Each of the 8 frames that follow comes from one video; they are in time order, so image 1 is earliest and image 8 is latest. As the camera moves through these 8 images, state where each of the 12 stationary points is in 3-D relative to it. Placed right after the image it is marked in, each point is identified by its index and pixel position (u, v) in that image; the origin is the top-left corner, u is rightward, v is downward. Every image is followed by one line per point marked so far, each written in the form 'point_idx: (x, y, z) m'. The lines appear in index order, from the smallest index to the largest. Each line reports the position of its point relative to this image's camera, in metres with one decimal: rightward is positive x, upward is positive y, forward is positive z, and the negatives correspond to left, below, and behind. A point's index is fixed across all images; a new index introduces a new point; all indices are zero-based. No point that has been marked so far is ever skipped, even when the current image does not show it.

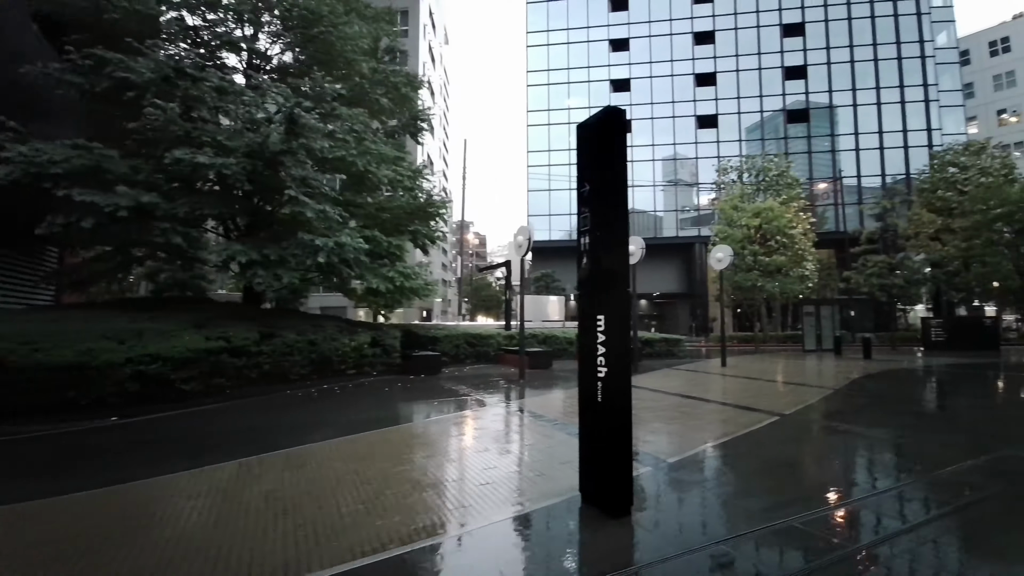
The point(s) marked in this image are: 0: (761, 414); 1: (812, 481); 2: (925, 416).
0: (+5.3, -2.7, +10.0) m
1: (+3.7, -2.6, +6.1) m
2: (+9.2, -2.9, +10.5) m
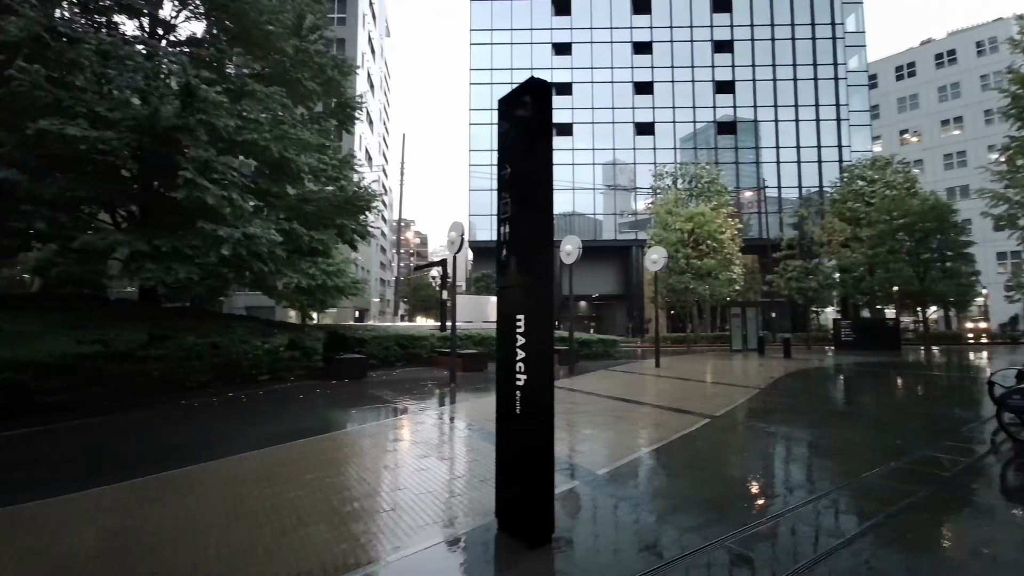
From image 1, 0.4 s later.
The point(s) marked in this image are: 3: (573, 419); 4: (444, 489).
0: (+3.8, -2.8, +10.1) m
1: (+2.8, -2.6, +6.0) m
2: (+7.7, -3.0, +11.1) m
3: (+1.3, -2.7, +9.7) m
4: (-0.8, -2.5, +5.8) m
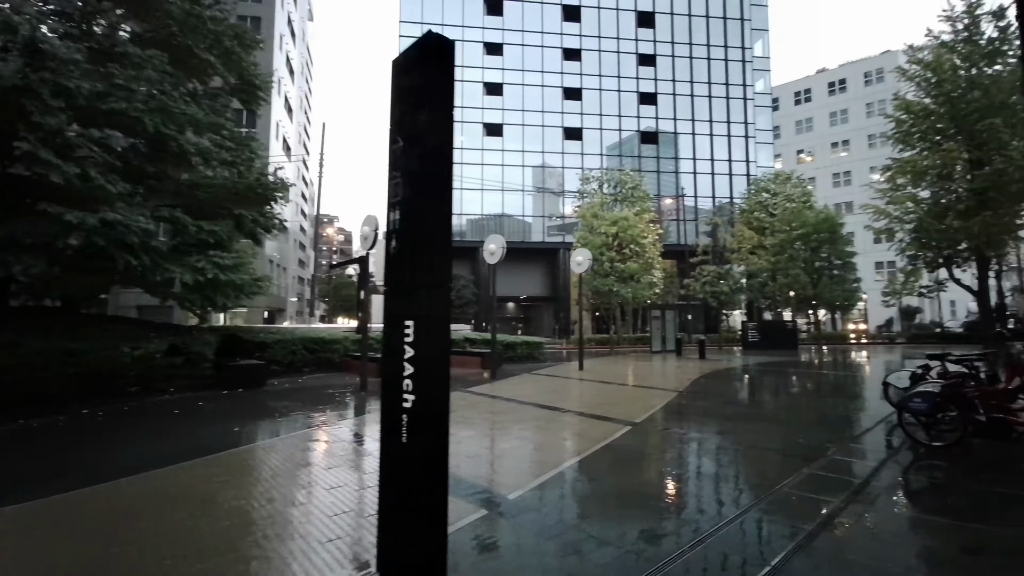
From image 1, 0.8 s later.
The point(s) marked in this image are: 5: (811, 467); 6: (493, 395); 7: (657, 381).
0: (+2.2, -2.8, +10.1) m
1: (+1.7, -2.6, +5.9) m
2: (+5.9, -3.1, +11.7) m
3: (-0.3, -2.7, +9.3) m
4: (-1.8, -2.5, +5.2) m
5: (+4.6, -2.7, +7.2) m
6: (-0.5, -2.7, +12.0) m
7: (+4.8, -3.1, +15.5) m
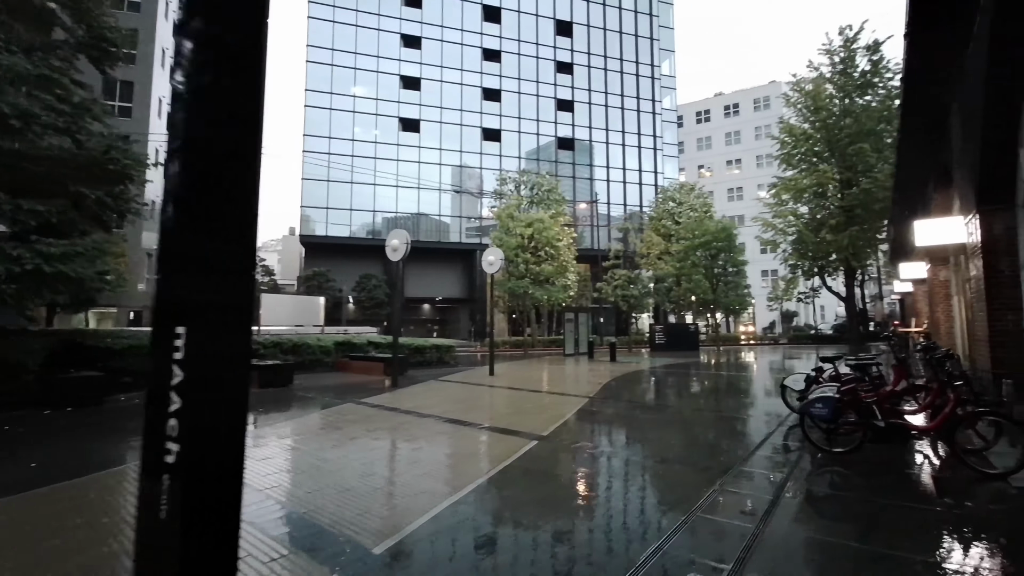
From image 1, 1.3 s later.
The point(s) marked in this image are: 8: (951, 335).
0: (+0.2, -2.9, +9.7) m
1: (+0.5, -2.6, +5.5) m
2: (+3.6, -3.2, +11.9) m
3: (-2.0, -2.7, +8.5) m
4: (-2.8, -2.5, +4.2) m
5: (+3.1, -2.7, +7.3) m
6: (-2.7, -2.7, +11.1) m
7: (+1.9, -3.1, +15.4) m
8: (+10.7, -1.1, +11.4) m
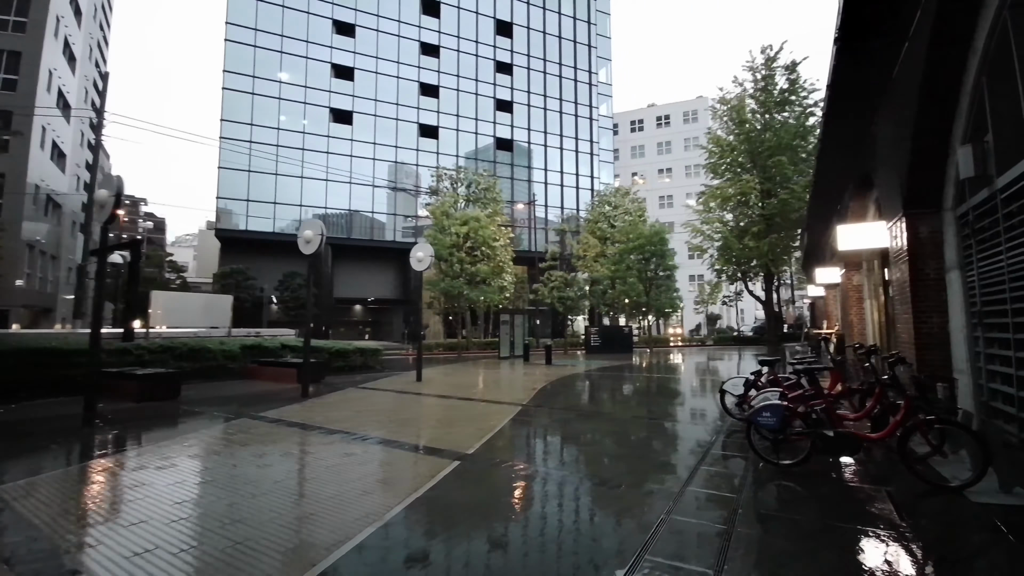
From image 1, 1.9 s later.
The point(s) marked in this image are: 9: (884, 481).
0: (-1.1, -2.8, +9.0) m
1: (-0.3, -2.6, +4.8) m
2: (+2.0, -3.2, +11.6) m
3: (-3.2, -2.7, +7.5) m
4: (-3.4, -2.4, +3.1) m
5: (+2.1, -2.7, +7.0) m
6: (-4.2, -2.7, +10.0) m
7: (-0.2, -3.2, +14.9) m
8: (+9.0, -1.2, +12.1) m
9: (+4.3, -2.3, +5.5) m
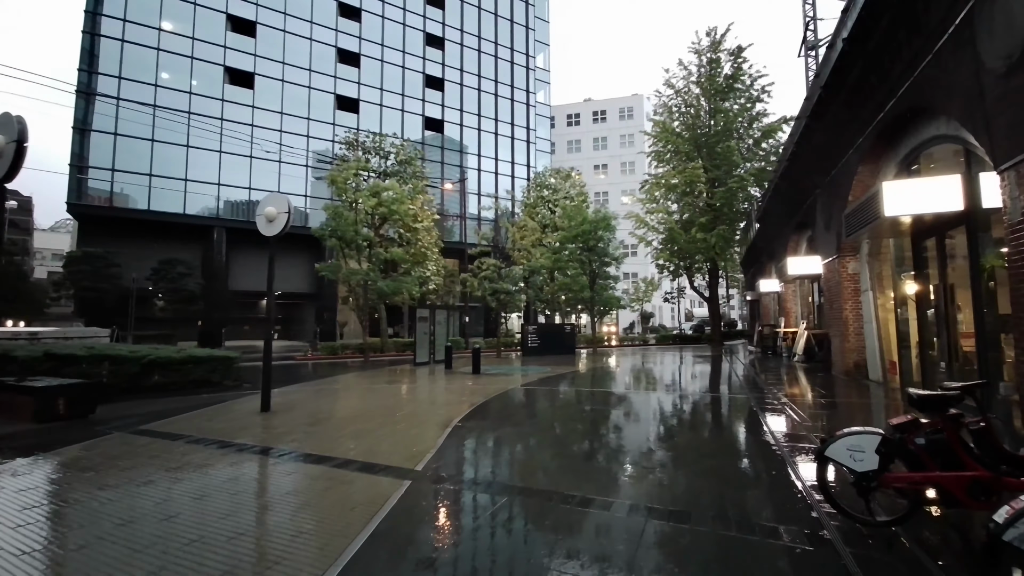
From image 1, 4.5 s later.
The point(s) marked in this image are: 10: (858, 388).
0: (-2.3, -2.5, +5.5) m
1: (-0.9, -2.3, +1.5) m
2: (+0.4, -2.9, +8.5) m
3: (-4.1, -2.3, +3.8) m
4: (-3.8, -2.1, -0.6) m
5: (+1.1, -2.5, +4.0) m
6: (-5.5, -2.3, +6.1) m
7: (-2.3, -2.8, +11.5) m
8: (+7.3, -1.0, +10.0) m
9: (+3.6, -2.1, +2.9) m
10: (+7.2, -2.0, +9.7) m
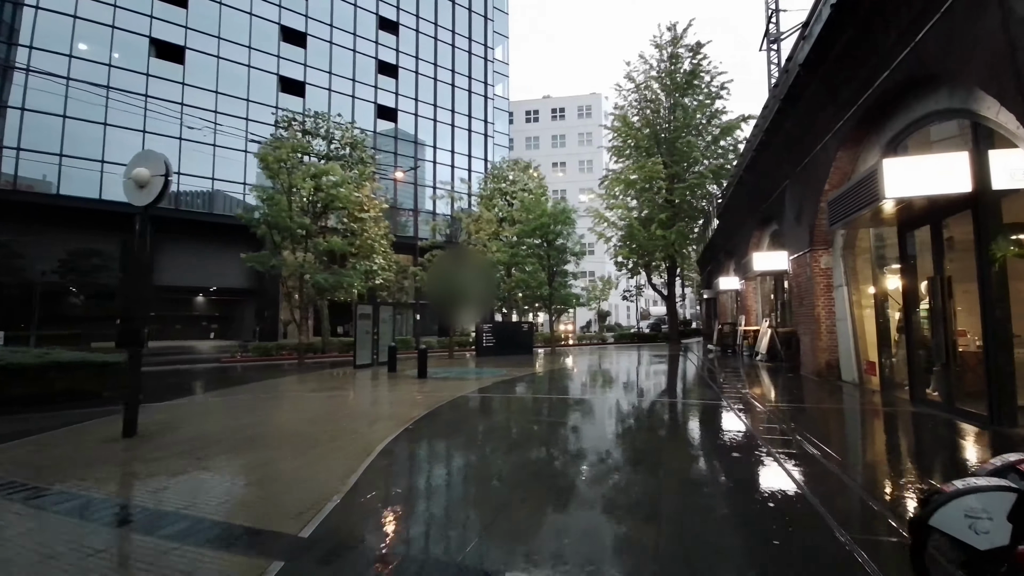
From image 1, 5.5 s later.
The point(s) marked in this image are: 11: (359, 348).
0: (-2.8, -2.4, +4.2) m
1: (-1.1, -2.2, +0.3) m
2: (-0.4, -2.8, +7.4) m
3: (-4.5, -2.2, +2.3) m
4: (-3.8, -1.9, -2.1) m
5: (+0.7, -2.4, +2.9) m
6: (-6.1, -2.2, +4.5) m
7: (-3.3, -2.7, +10.1) m
8: (+6.4, -0.9, +9.5) m
9: (+3.3, -2.0, +2.0) m
10: (+6.2, -2.0, +9.2) m
11: (-5.2, -2.1, +17.0) m
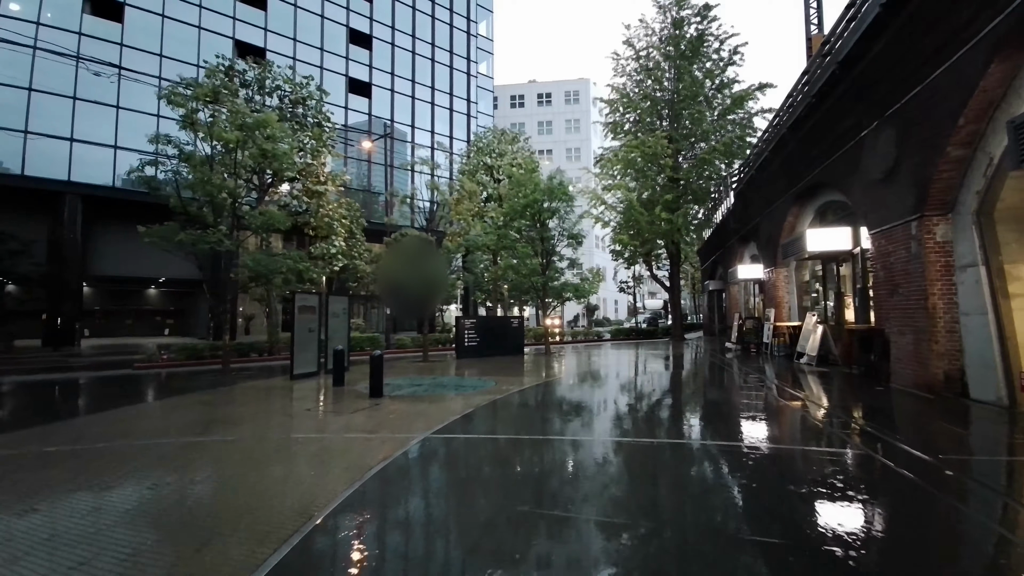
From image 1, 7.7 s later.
0: (-2.8, -2.2, +1.3) m
1: (-0.9, -2.0, -2.5) m
2: (-0.5, -2.5, +4.6) m
3: (-4.4, -2.0, -0.7) m
4: (-3.5, -1.8, -5.0) m
5: (+0.8, -2.2, +0.2) m
6: (-6.0, -2.0, +1.5) m
7: (-3.5, -2.4, +7.2) m
8: (+6.2, -0.6, +6.9) m
9: (+3.4, -1.8, -0.6) m
10: (+6.1, -1.7, +6.6) m
11: (-5.5, -1.8, +14.0) m
